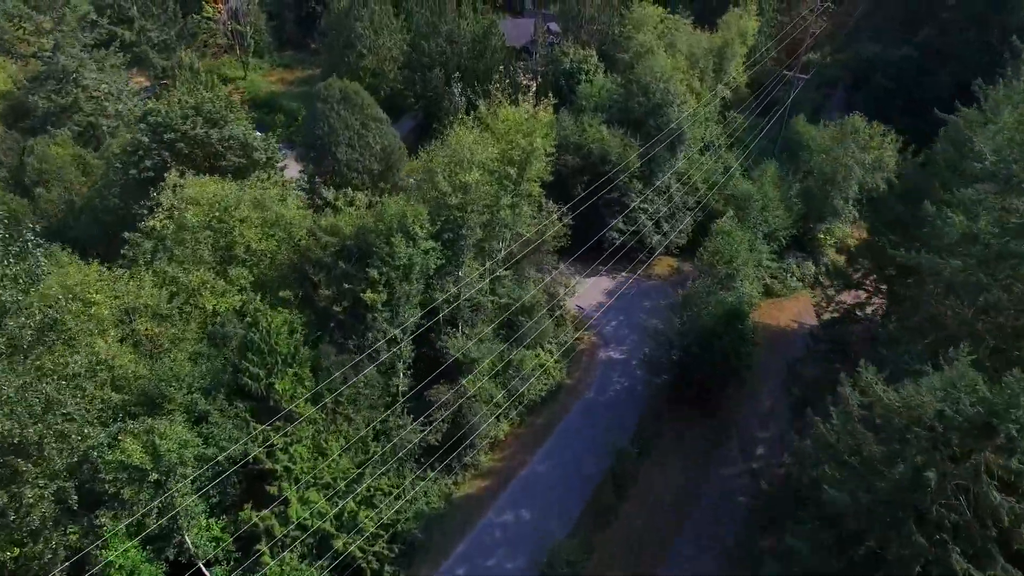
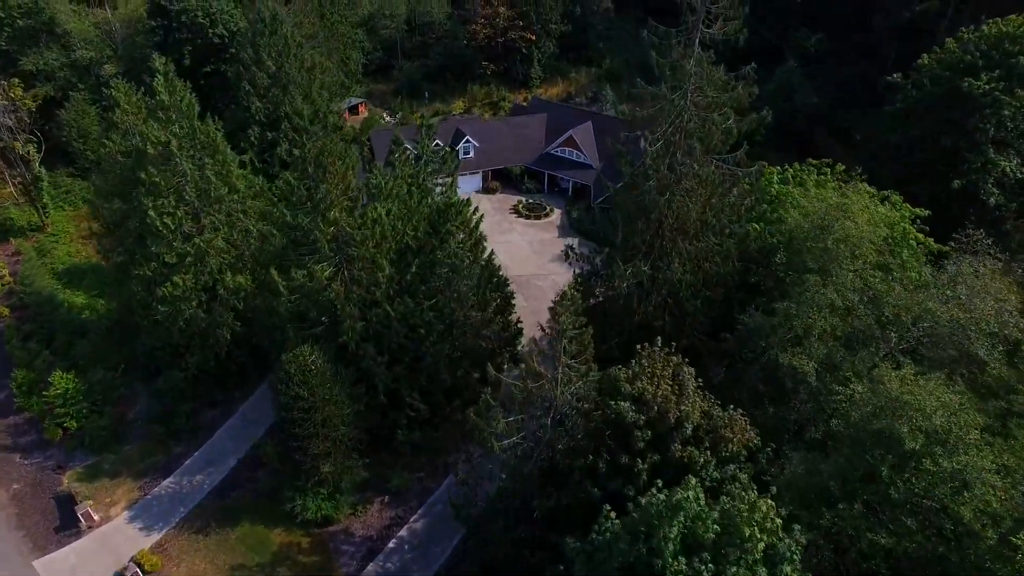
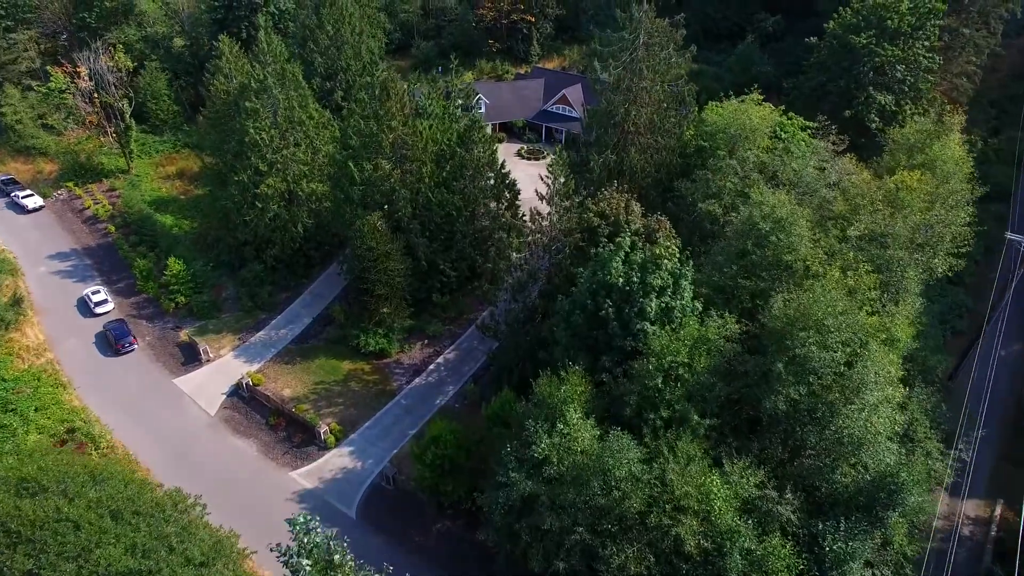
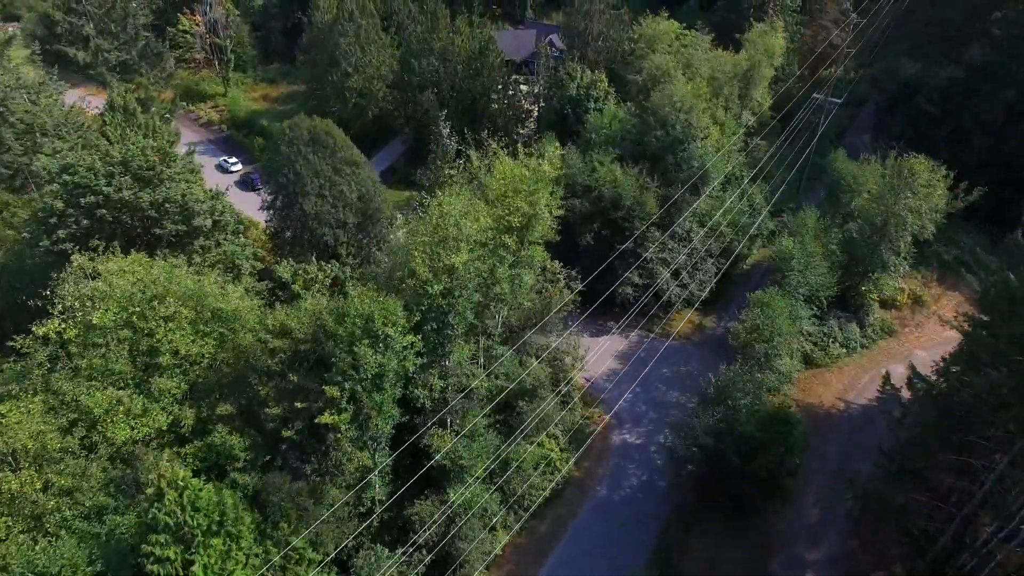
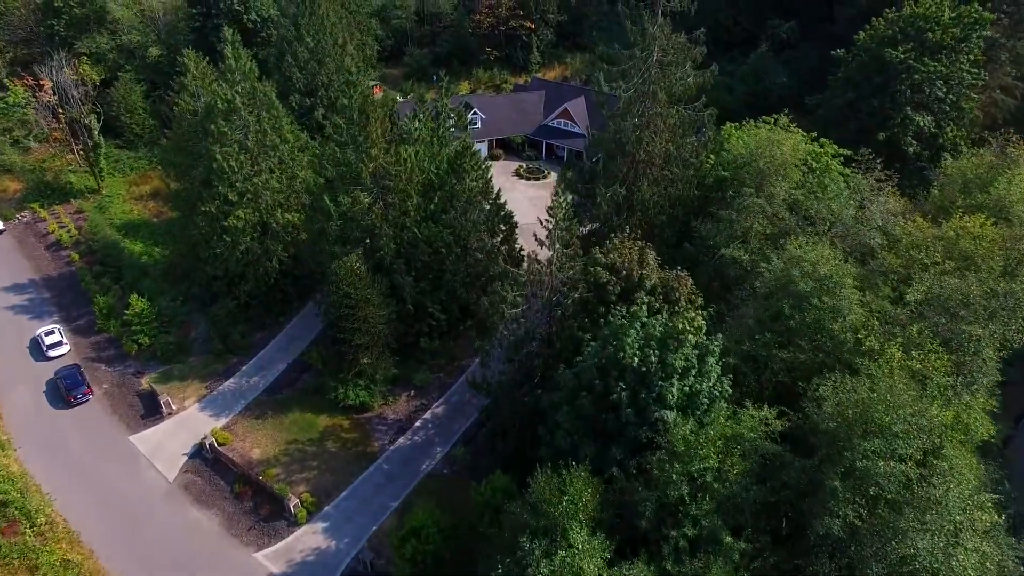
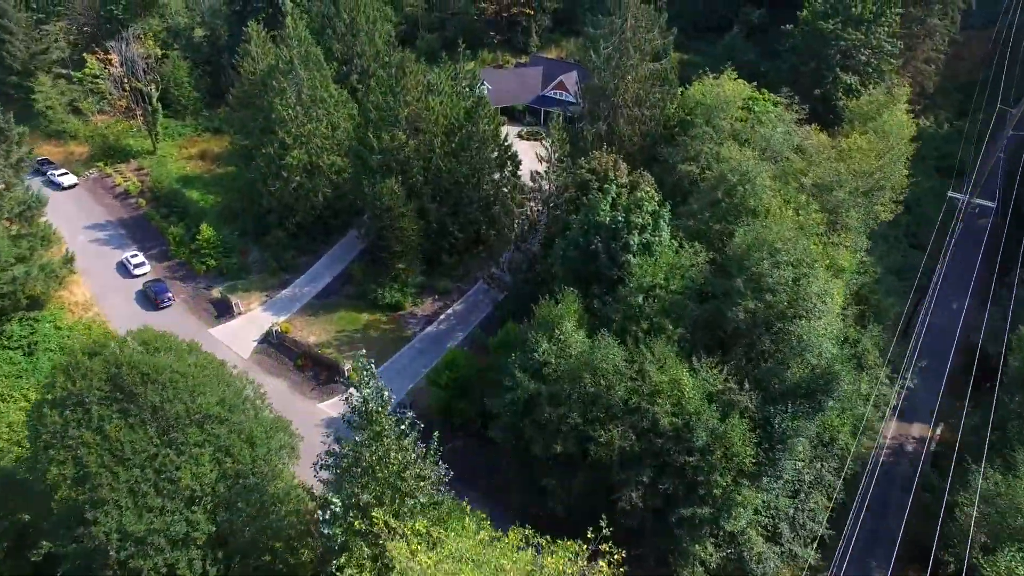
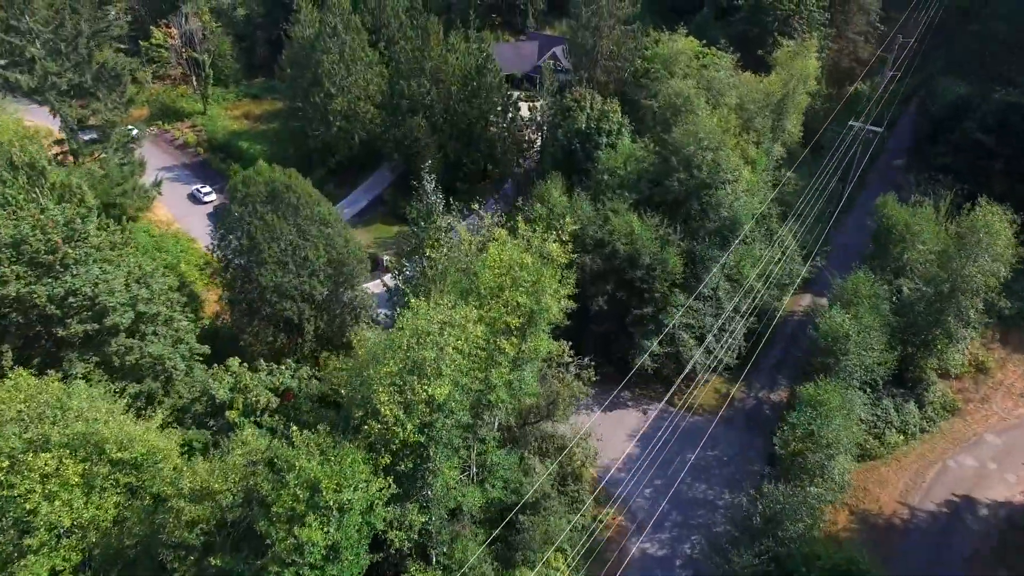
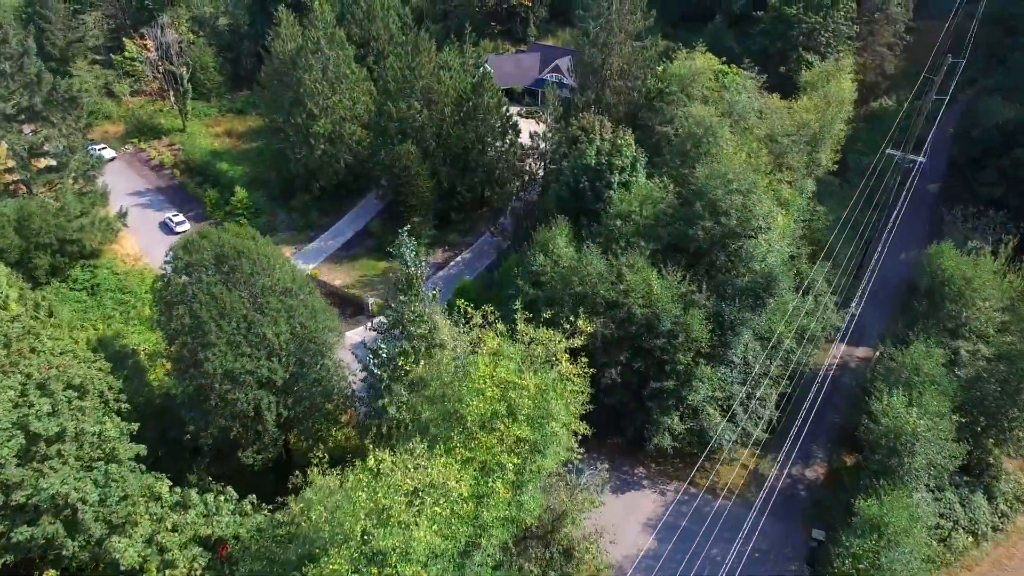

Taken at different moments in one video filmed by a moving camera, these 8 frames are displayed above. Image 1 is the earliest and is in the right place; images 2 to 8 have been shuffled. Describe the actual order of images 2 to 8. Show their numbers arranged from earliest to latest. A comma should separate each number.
4, 7, 8, 6, 3, 5, 2
